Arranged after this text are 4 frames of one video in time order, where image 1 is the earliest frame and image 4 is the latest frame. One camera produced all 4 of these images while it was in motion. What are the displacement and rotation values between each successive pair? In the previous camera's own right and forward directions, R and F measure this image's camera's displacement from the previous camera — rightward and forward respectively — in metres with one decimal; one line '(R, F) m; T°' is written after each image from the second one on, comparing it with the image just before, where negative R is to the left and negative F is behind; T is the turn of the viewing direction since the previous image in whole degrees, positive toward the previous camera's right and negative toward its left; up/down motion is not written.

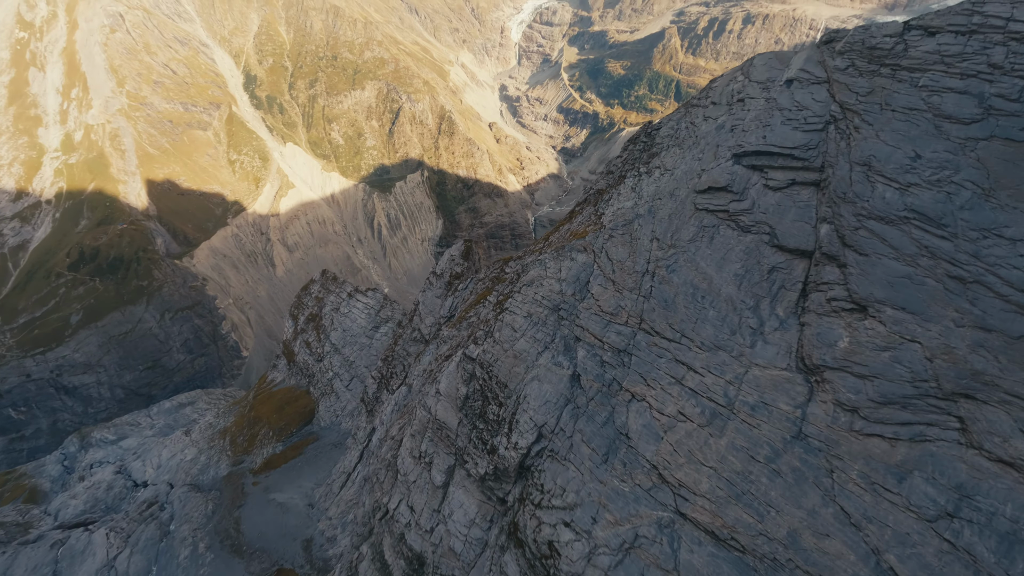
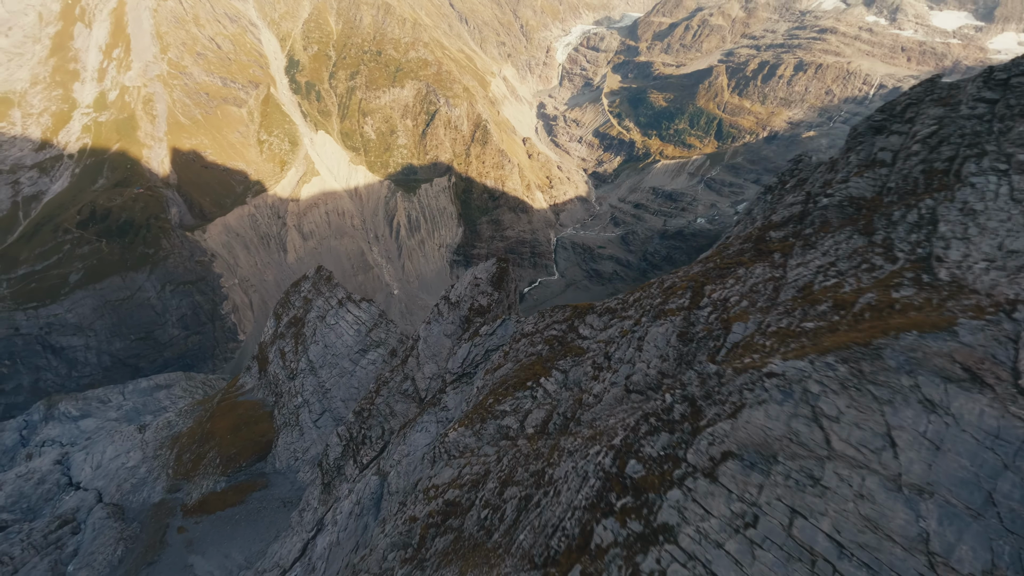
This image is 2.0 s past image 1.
(-1.5, +7.7) m; -1°
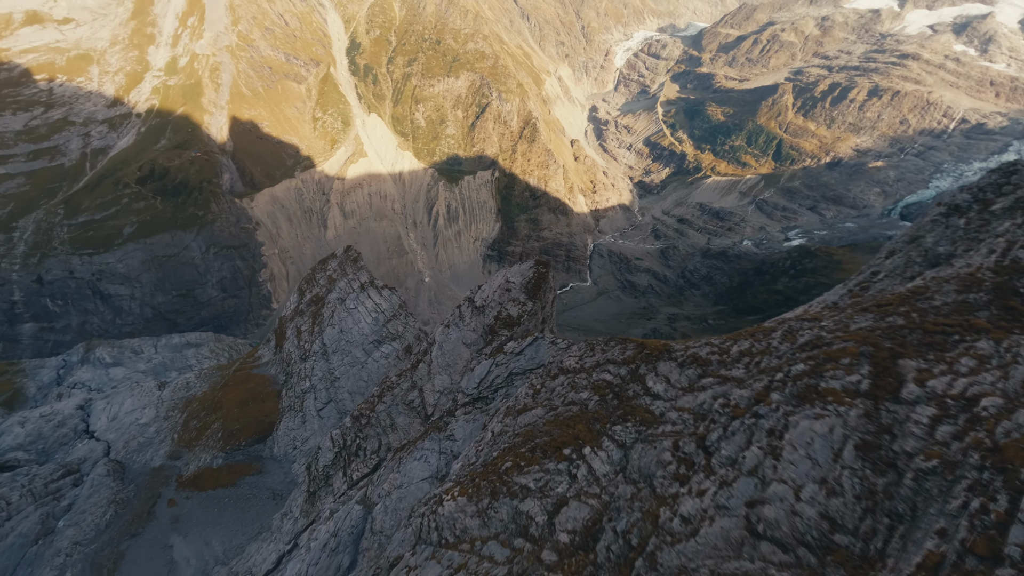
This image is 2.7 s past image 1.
(-0.2, +2.5) m; -4°
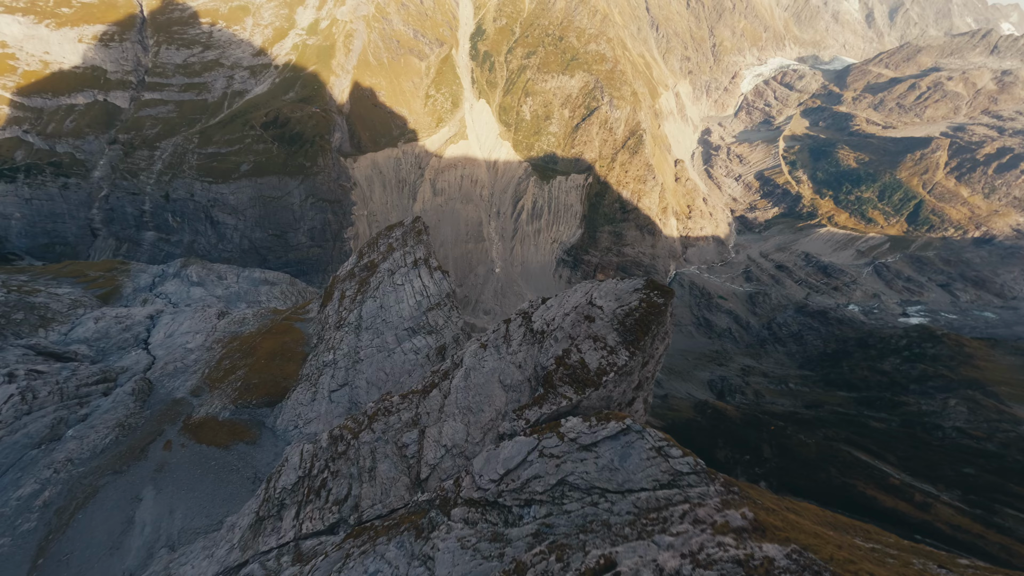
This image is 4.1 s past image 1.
(-0.3, +4.9) m; -9°
